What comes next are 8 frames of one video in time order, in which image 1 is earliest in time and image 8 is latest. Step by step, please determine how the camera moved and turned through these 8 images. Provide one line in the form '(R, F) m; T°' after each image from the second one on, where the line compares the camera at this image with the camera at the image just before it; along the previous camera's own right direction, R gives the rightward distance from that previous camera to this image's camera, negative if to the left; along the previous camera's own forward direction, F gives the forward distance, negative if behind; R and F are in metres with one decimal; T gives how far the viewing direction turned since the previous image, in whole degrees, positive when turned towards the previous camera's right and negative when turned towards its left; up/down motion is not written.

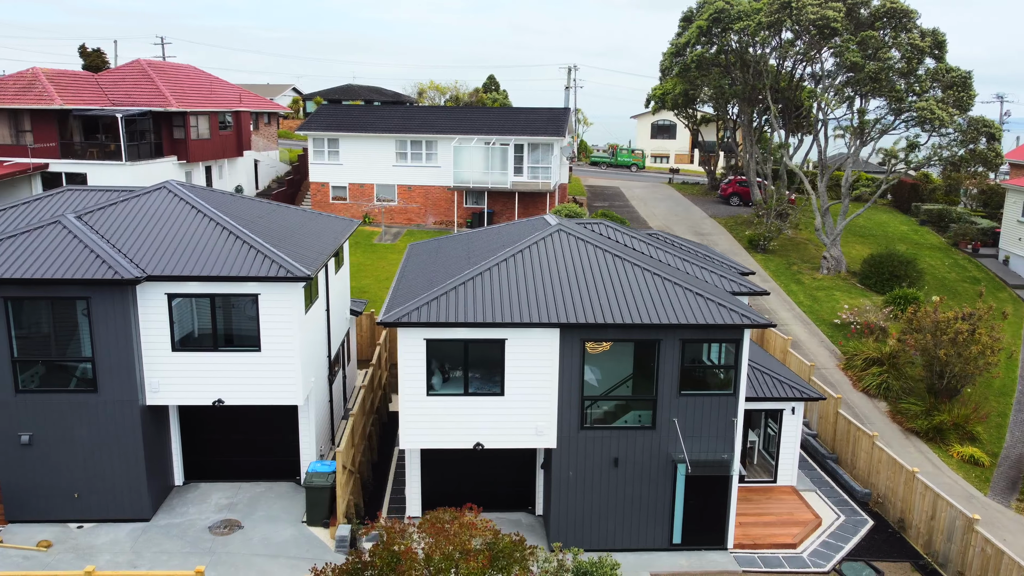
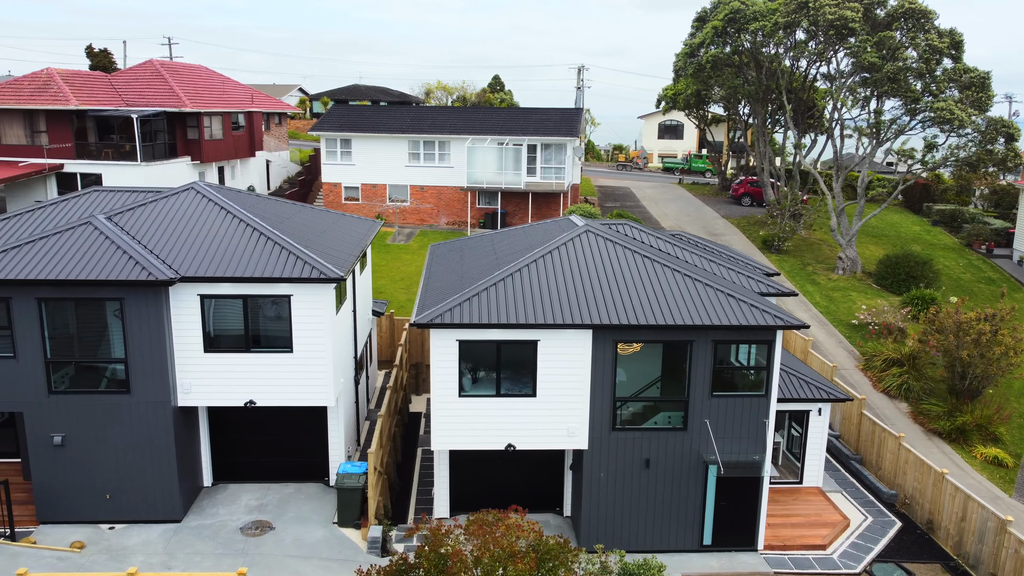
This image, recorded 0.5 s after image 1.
(-0.4, 0.0) m; 0°
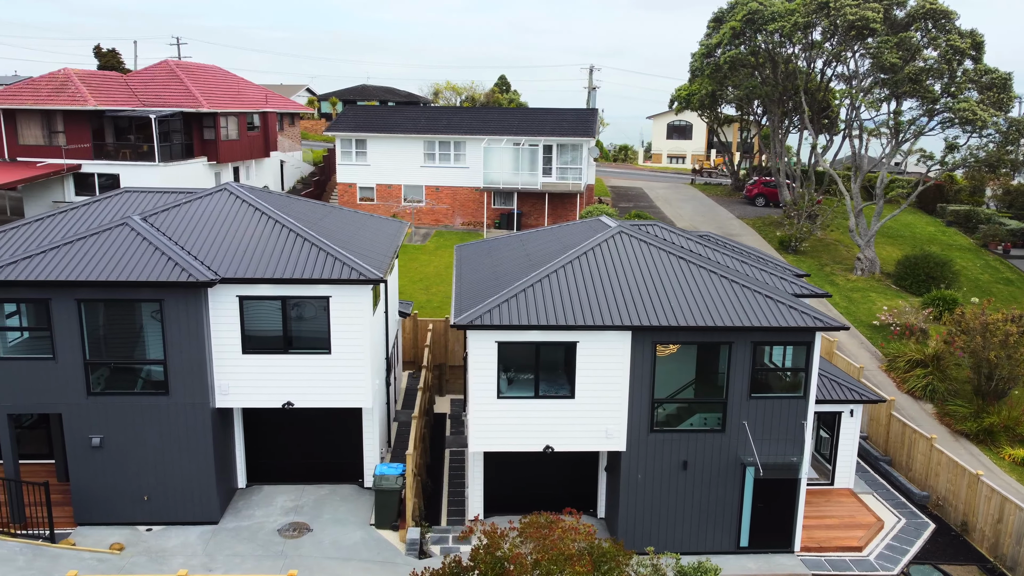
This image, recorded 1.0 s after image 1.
(-0.5, 0.0) m; 0°
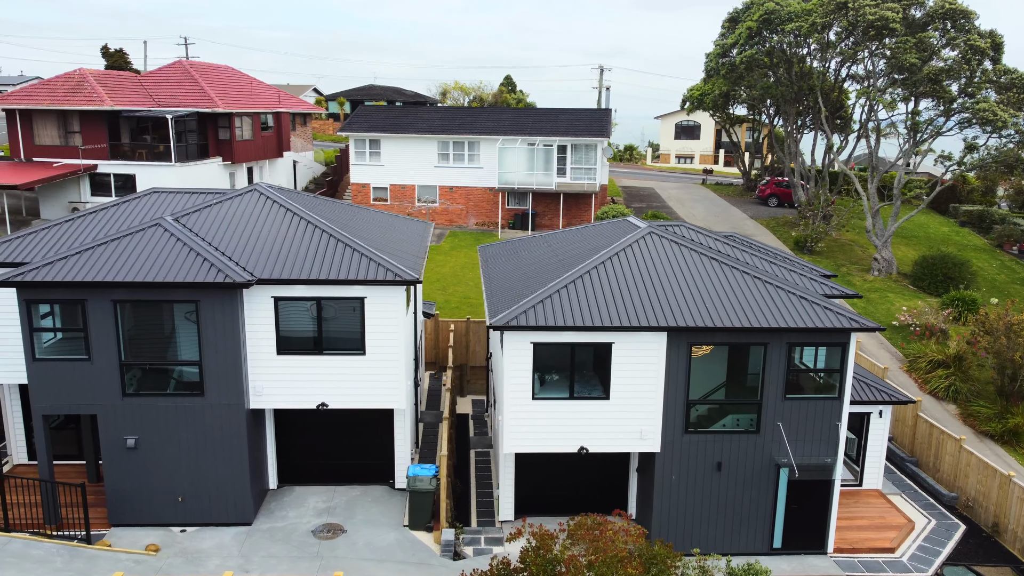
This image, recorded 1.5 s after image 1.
(-0.4, 0.0) m; 0°
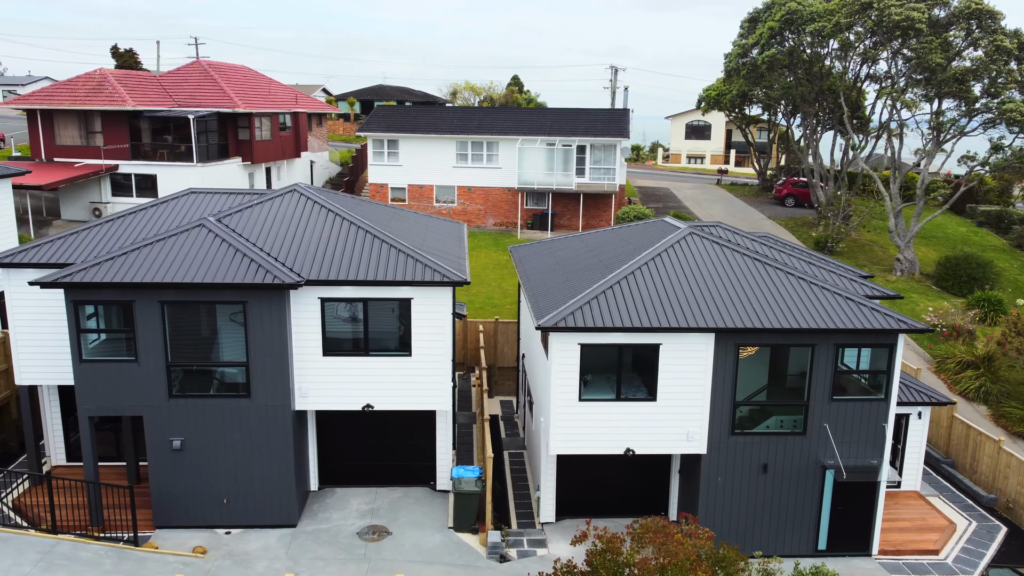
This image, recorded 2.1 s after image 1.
(-0.6, 0.0) m; 0°
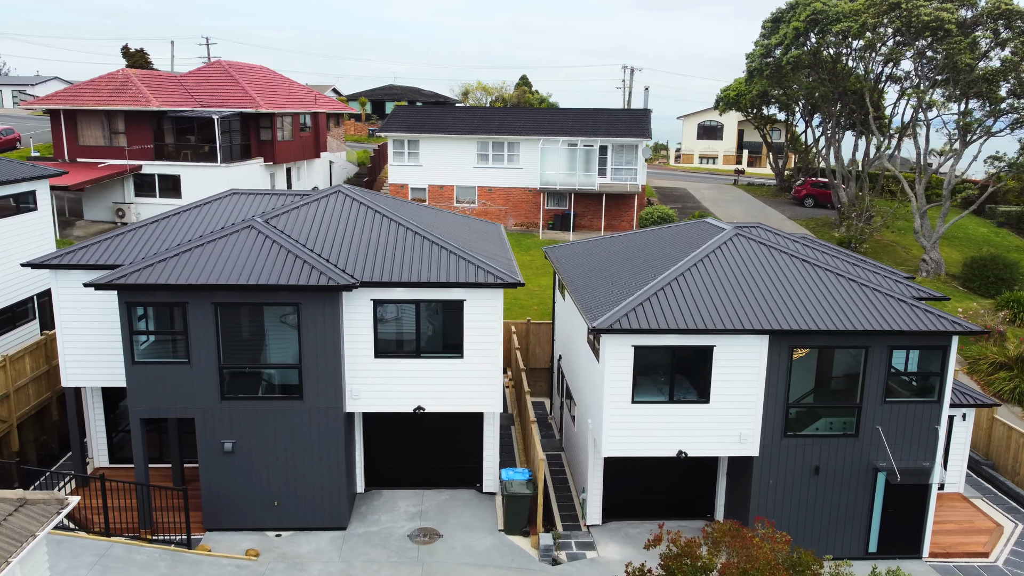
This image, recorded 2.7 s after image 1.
(-0.6, +0.1) m; 0°
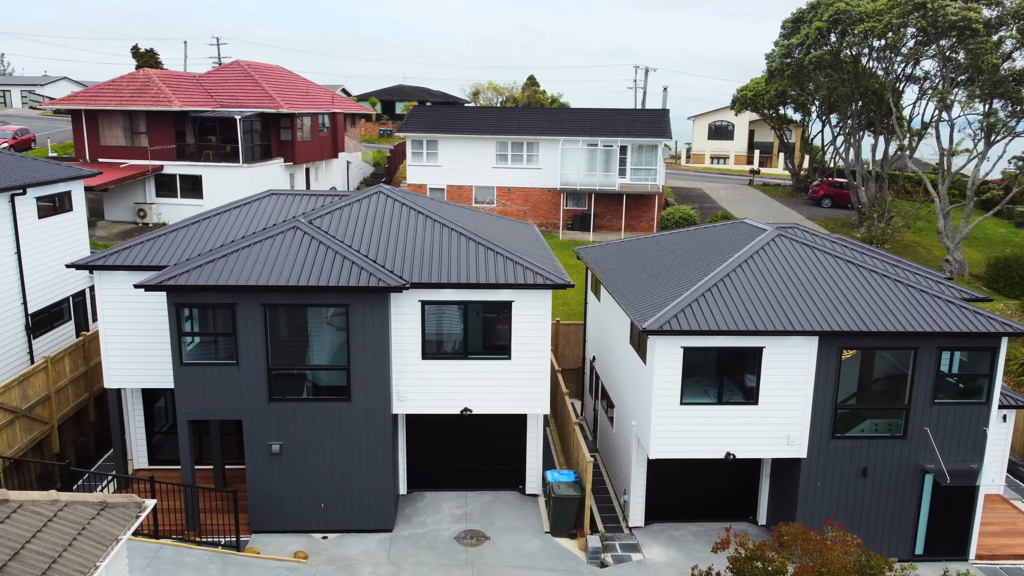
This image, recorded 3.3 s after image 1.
(-0.6, +0.1) m; 0°
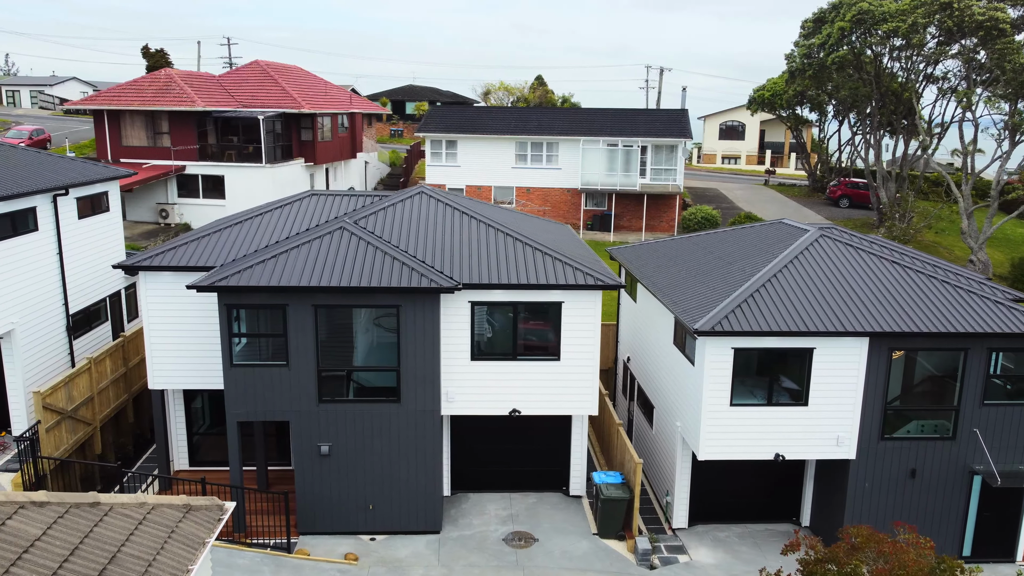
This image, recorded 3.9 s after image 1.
(-0.6, 0.0) m; 0°
